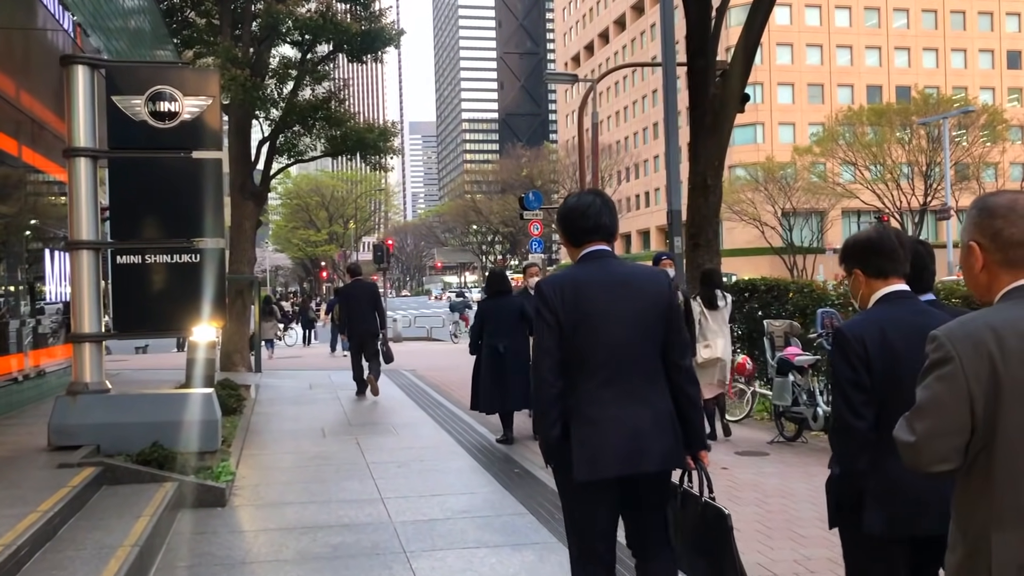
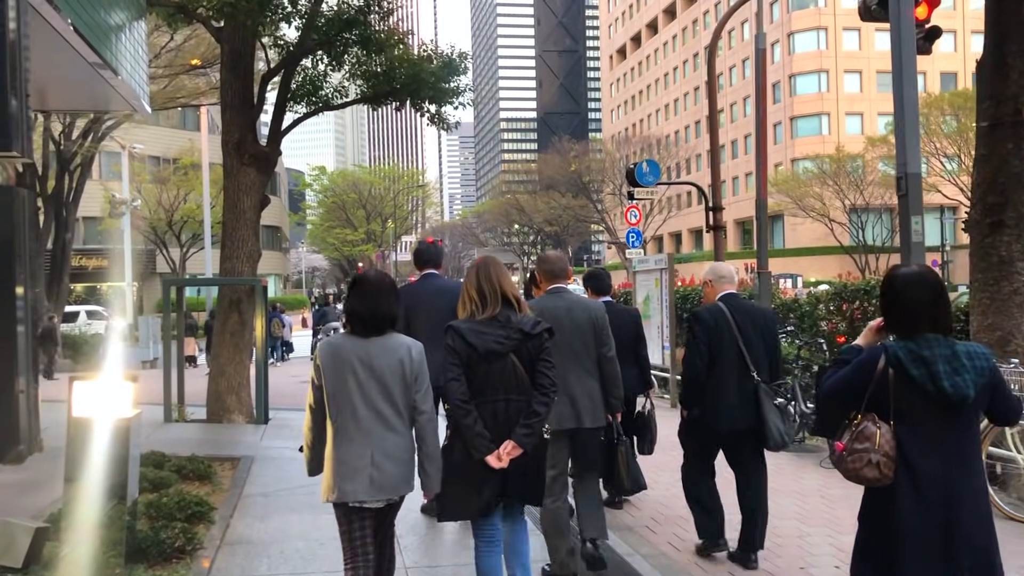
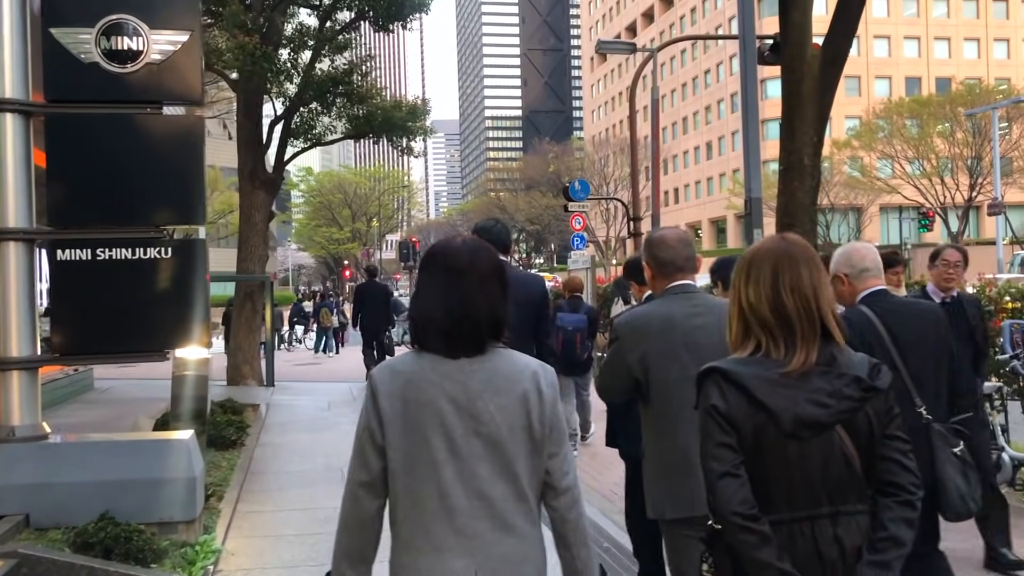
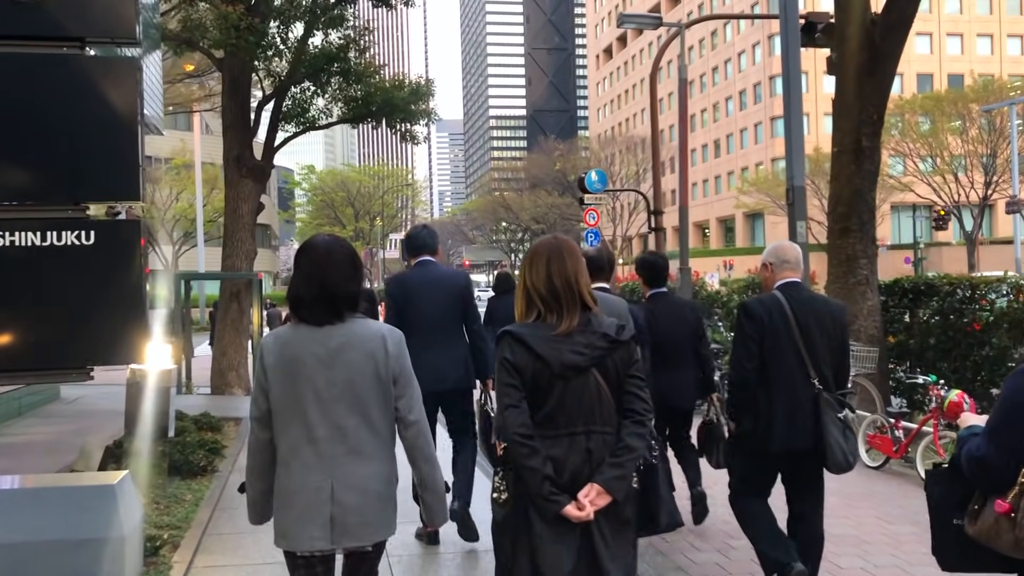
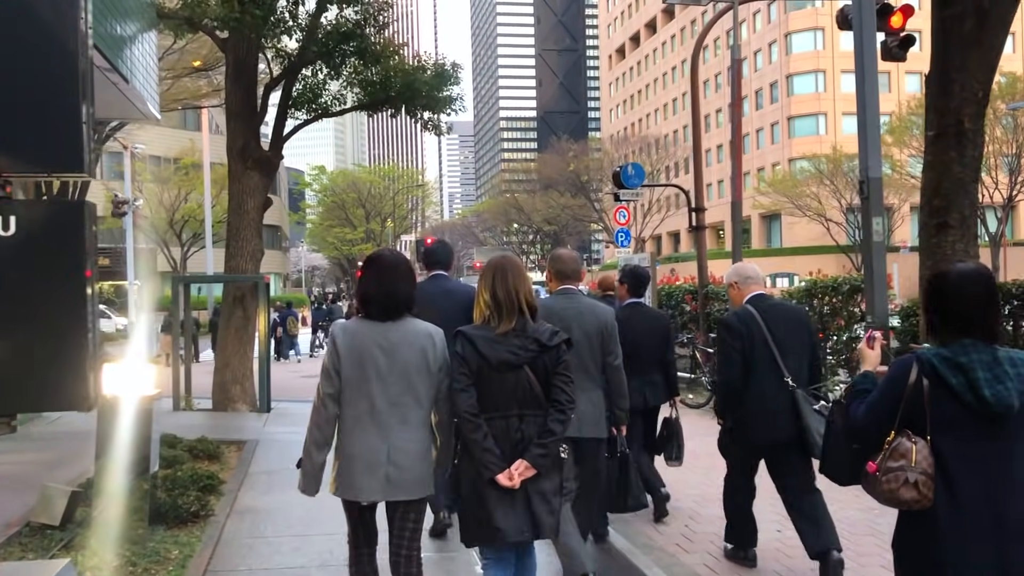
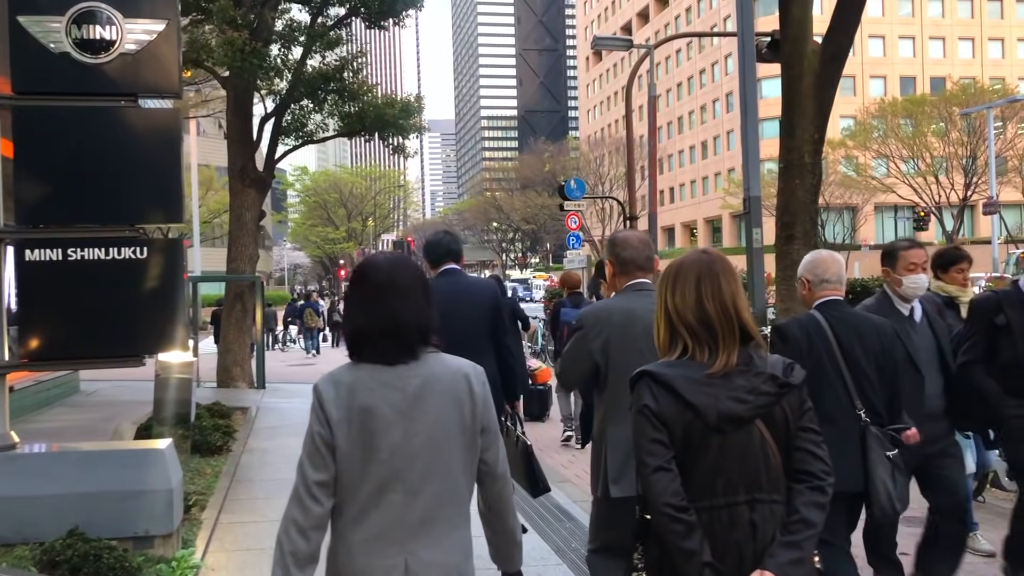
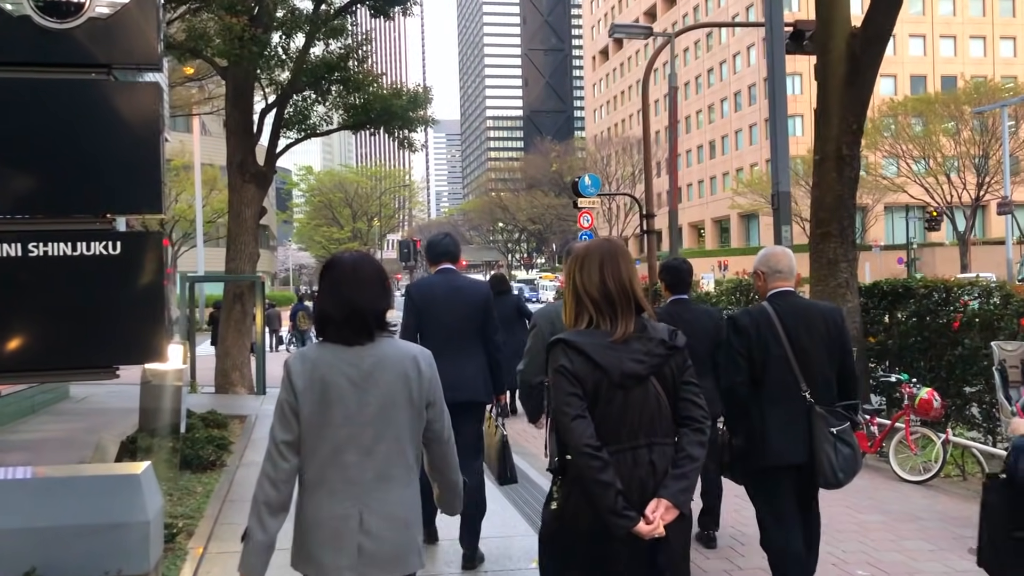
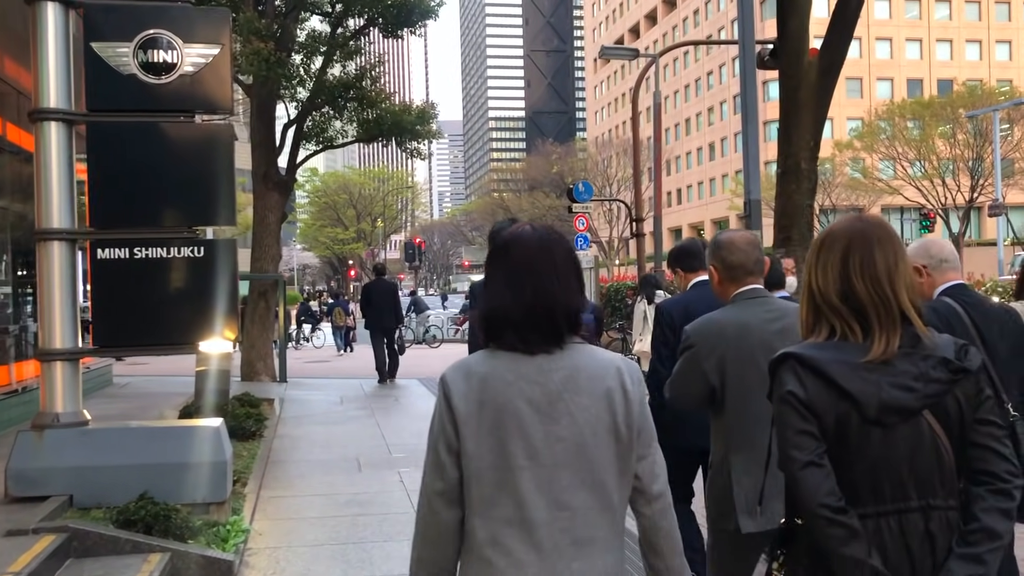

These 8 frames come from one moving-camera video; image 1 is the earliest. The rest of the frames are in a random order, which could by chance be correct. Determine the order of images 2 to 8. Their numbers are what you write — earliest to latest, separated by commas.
8, 3, 6, 7, 4, 5, 2
